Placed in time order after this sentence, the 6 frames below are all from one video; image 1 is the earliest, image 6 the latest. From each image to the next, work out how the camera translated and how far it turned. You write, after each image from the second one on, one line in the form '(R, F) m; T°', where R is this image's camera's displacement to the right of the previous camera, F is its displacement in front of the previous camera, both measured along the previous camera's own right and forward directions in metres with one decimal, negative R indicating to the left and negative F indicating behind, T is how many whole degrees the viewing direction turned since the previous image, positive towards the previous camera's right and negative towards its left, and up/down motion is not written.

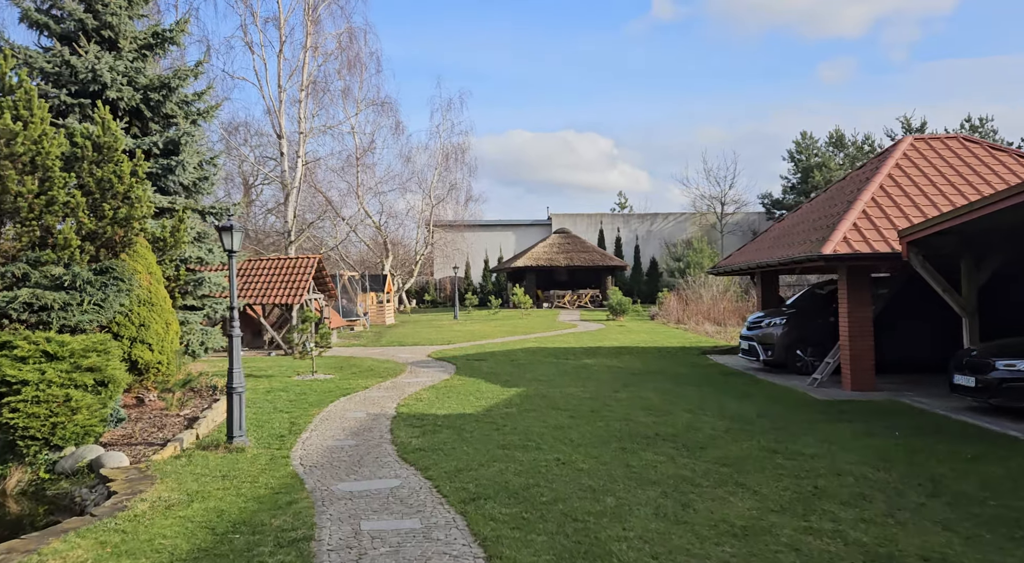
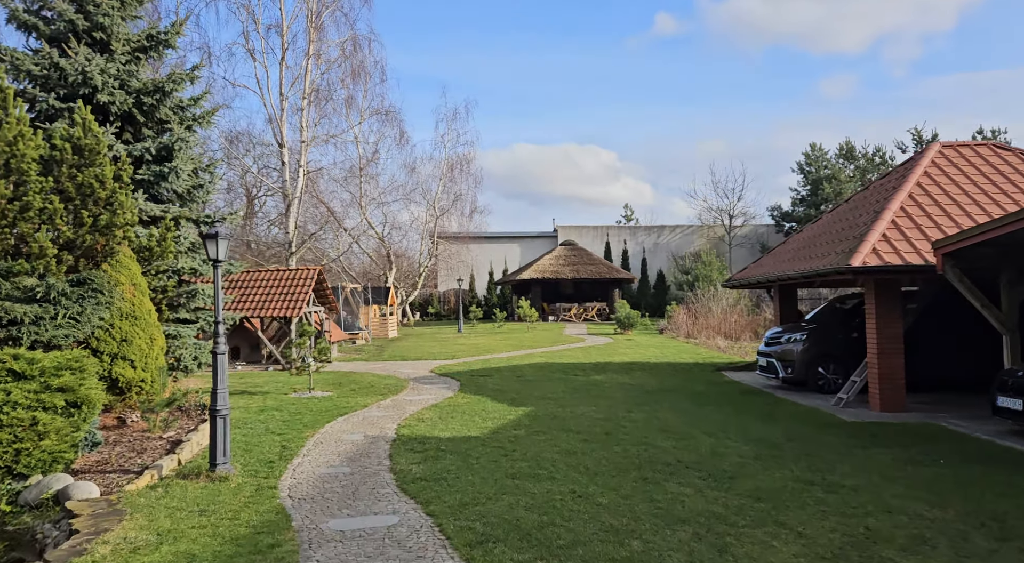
(-0.1, +0.6) m; 0°
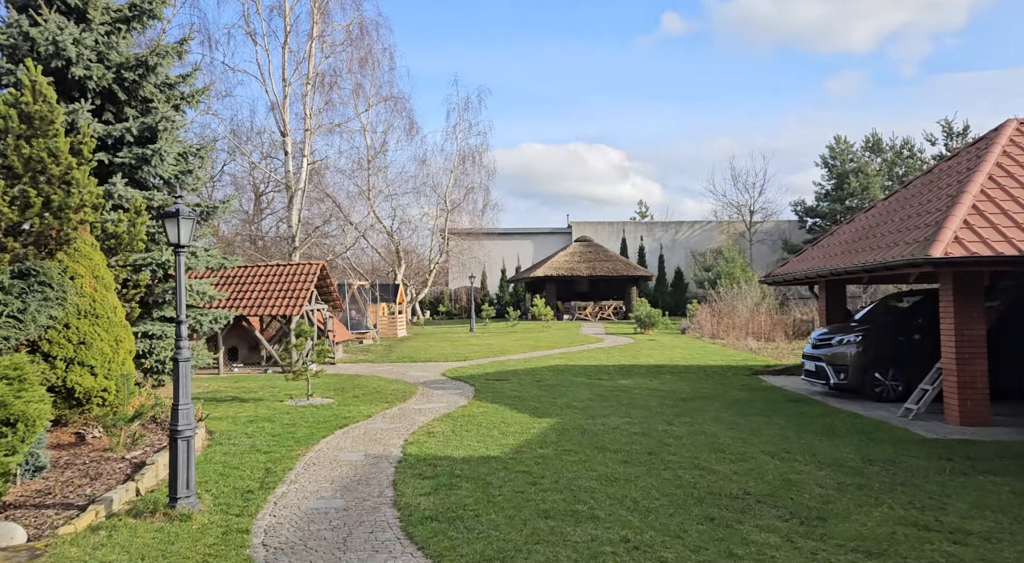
(-0.2, +1.3) m; -1°
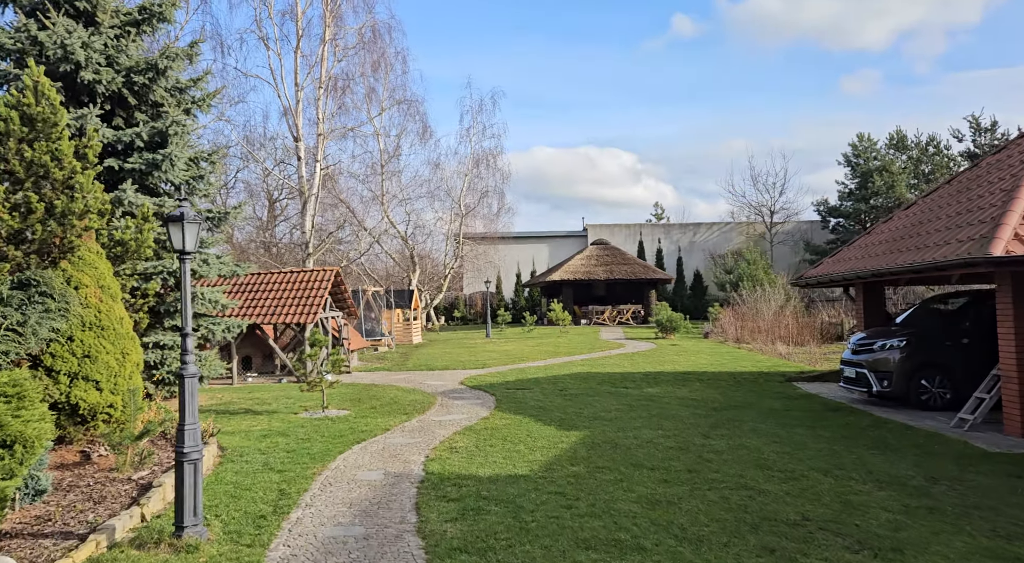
(-0.1, +0.5) m; -1°
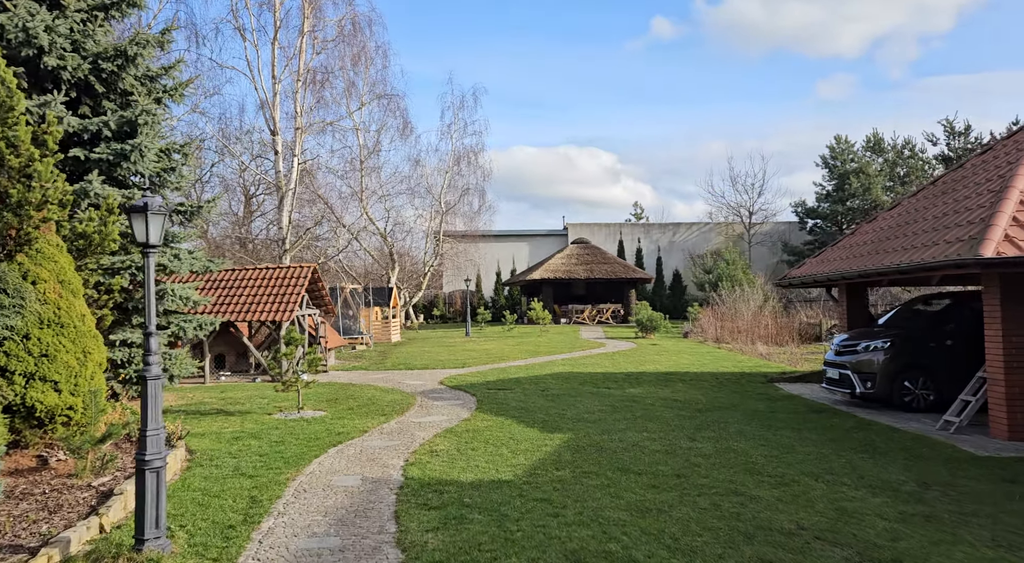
(-0.1, +0.3) m; +2°
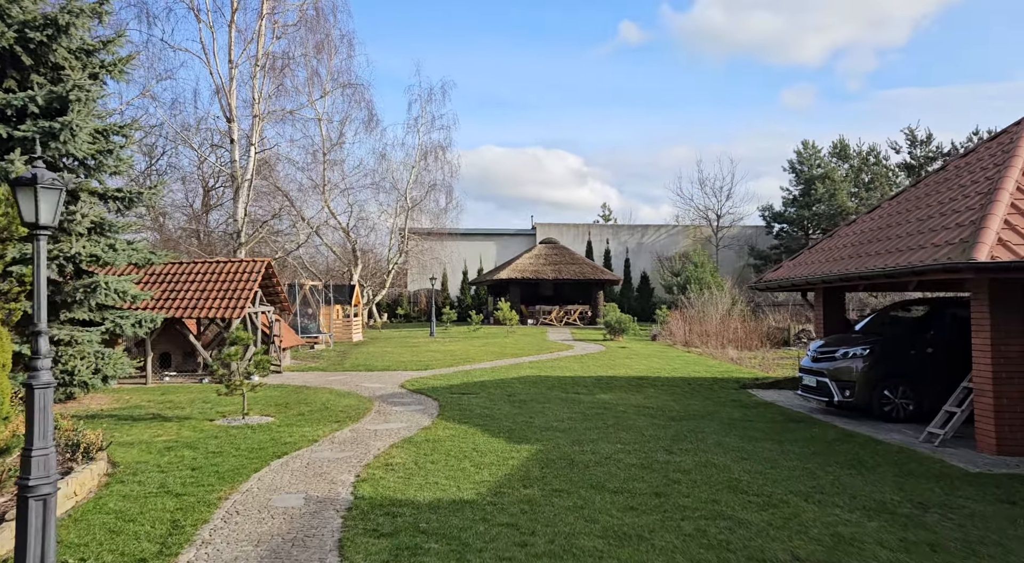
(0.0, +0.7) m; +3°
